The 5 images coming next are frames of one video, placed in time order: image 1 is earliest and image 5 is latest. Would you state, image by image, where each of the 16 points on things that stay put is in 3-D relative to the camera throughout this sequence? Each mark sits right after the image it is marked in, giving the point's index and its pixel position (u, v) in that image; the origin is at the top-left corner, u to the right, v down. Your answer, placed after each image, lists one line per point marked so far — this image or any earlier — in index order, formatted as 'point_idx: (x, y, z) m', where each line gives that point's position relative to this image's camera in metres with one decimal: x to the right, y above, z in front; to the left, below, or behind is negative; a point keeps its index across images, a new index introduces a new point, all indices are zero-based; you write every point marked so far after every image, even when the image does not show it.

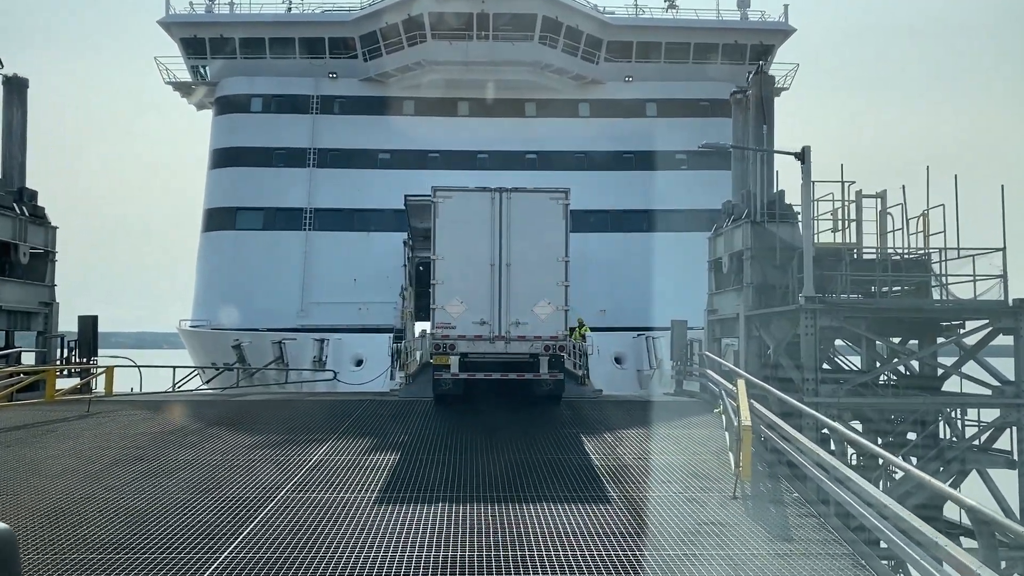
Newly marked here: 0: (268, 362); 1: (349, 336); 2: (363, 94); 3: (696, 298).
0: (-4.3, -1.3, +13.7) m
1: (-2.7, -0.8, +12.8) m
2: (-3.9, +5.0, +19.8) m
3: (+4.5, -0.2, +18.7) m
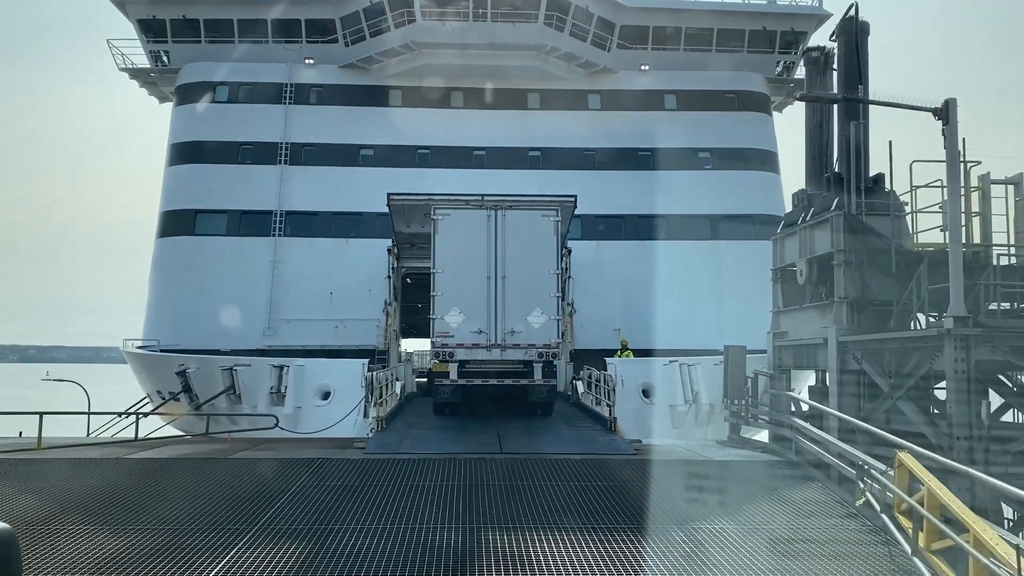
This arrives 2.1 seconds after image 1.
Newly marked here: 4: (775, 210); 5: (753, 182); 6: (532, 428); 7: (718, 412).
0: (-4.3, -1.5, +11.3) m
1: (-2.7, -1.0, +10.4) m
2: (-3.8, +4.7, +17.5) m
3: (+4.5, -0.6, +16.3) m
4: (+5.9, +1.8, +17.3) m
5: (+5.5, +2.4, +17.3) m
6: (+0.2, -1.5, +8.1) m
7: (+2.9, -1.7, +10.9) m
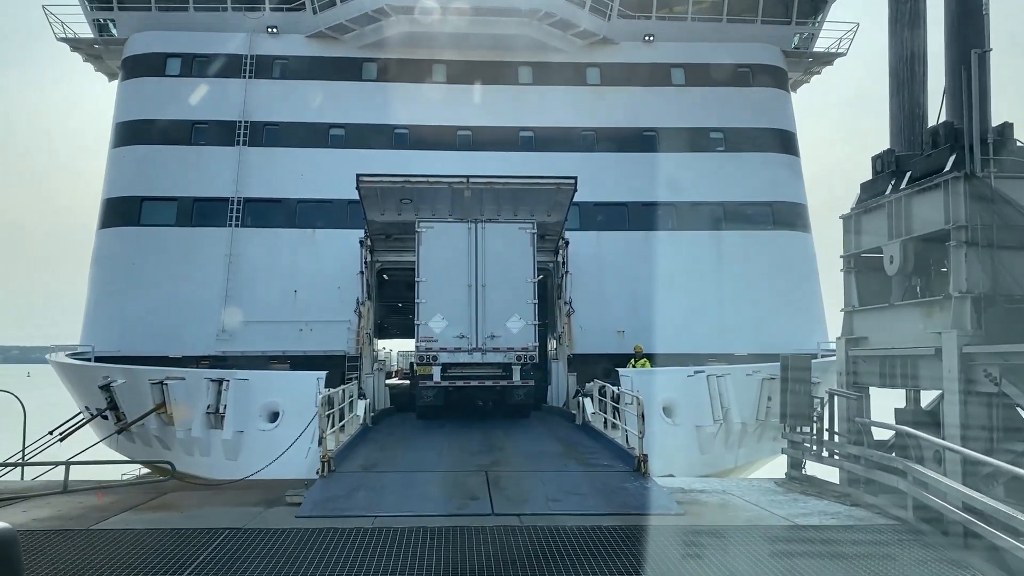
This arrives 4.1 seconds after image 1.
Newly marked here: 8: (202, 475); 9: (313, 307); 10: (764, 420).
0: (-4.4, -1.5, +9.3) m
1: (-2.8, -1.0, +8.4) m
2: (-4.1, +4.7, +15.5) m
3: (+4.3, -0.5, +14.5) m
4: (+5.7, +1.8, +15.5) m
5: (+5.2, +2.5, +15.5) m
6: (+0.1, -1.4, +6.2) m
7: (+2.8, -1.7, +9.0) m
8: (-3.6, -2.2, +9.0) m
9: (-3.6, -0.4, +14.0) m
10: (+3.0, -1.6, +9.1) m
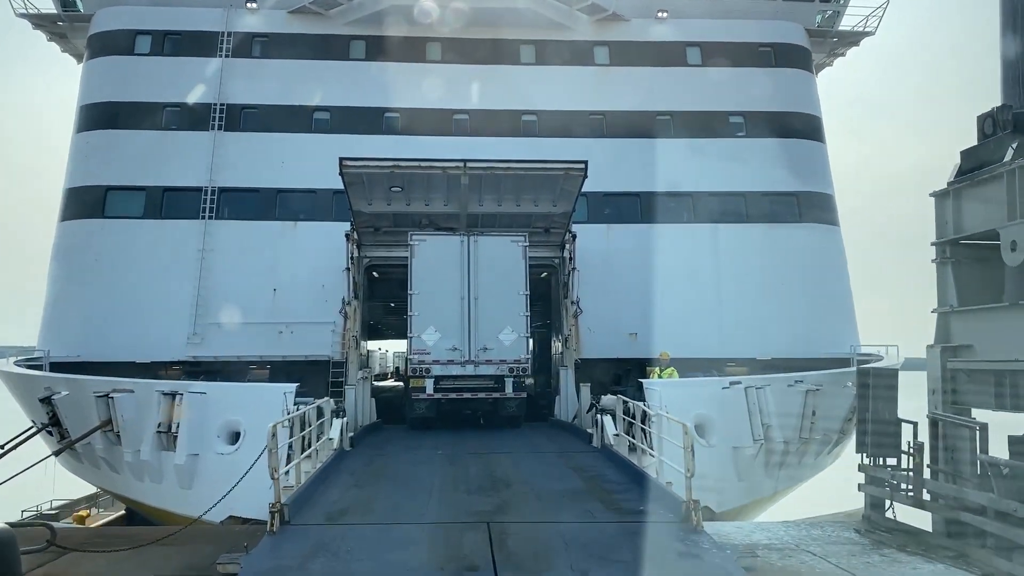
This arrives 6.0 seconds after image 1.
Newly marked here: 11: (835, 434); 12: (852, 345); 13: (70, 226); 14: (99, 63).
0: (-4.4, -1.5, +8.0) m
1: (-2.7, -0.9, +7.2) m
2: (-4.0, +4.7, +14.2) m
3: (+4.4, -0.5, +13.3) m
4: (+5.7, +1.9, +14.3) m
5: (+5.3, +2.5, +14.3) m
6: (+0.2, -1.4, +4.9) m
7: (+2.8, -1.6, +7.8) m
8: (-3.6, -2.1, +7.7) m
9: (-3.6, -0.3, +12.7) m
10: (+3.0, -1.5, +7.9) m
11: (+3.5, -1.6, +8.4) m
12: (+5.9, -1.0, +13.3) m
13: (-7.5, +1.0, +13.1) m
14: (-7.5, +4.1, +14.0) m
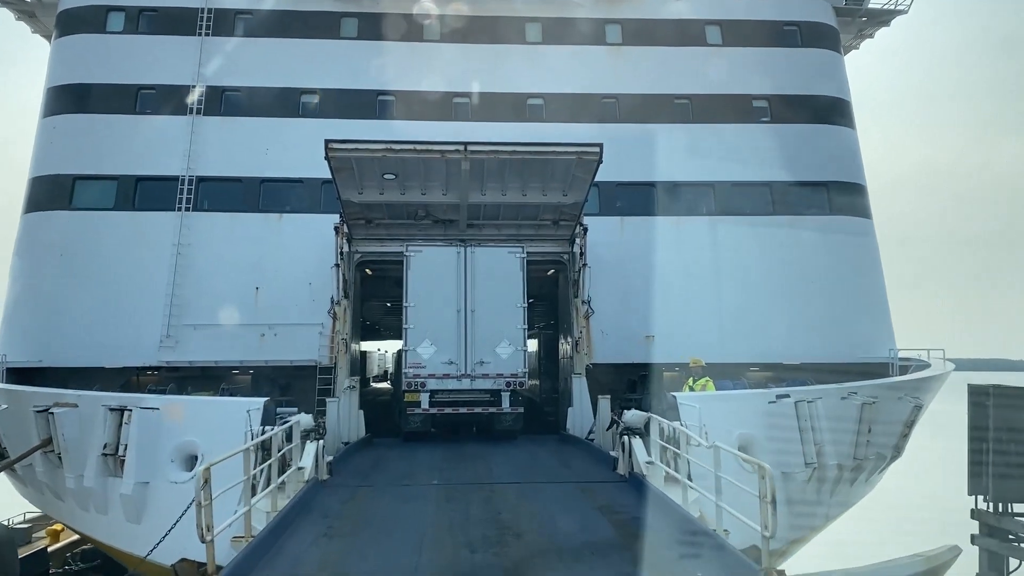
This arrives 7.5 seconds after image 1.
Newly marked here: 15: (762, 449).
0: (-4.3, -1.4, +6.9) m
1: (-2.7, -0.9, +6.1) m
2: (-4.0, +4.8, +13.1) m
3: (+4.4, -0.4, +12.1) m
4: (+5.8, +1.9, +13.2) m
5: (+5.3, +2.5, +13.2) m
6: (+0.3, -1.4, +3.8) m
7: (+2.9, -1.6, +6.6) m
8: (-3.5, -2.1, +6.6) m
9: (-3.5, -0.3, +11.6) m
10: (+3.1, -1.5, +6.8) m
11: (+3.6, -1.6, +7.3) m
12: (+6.0, -1.0, +12.2) m
13: (-7.4, +1.1, +12.0) m
14: (-7.4, +4.1, +12.9) m
15: (+2.0, -1.3, +6.3) m
